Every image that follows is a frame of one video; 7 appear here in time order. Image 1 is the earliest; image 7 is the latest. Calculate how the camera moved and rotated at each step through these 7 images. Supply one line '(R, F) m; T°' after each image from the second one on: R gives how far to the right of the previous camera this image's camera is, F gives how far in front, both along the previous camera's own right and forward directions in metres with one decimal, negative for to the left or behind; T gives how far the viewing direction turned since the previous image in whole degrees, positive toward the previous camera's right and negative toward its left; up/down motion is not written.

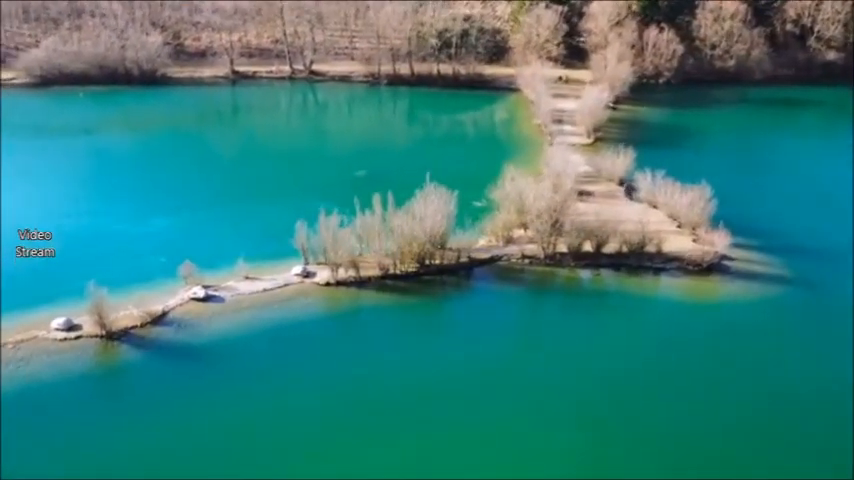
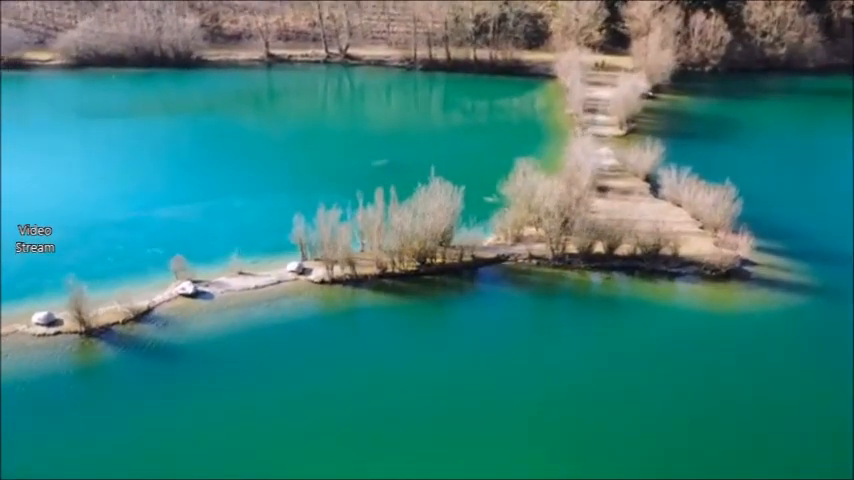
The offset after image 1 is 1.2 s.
(+0.9, +0.8) m; -3°
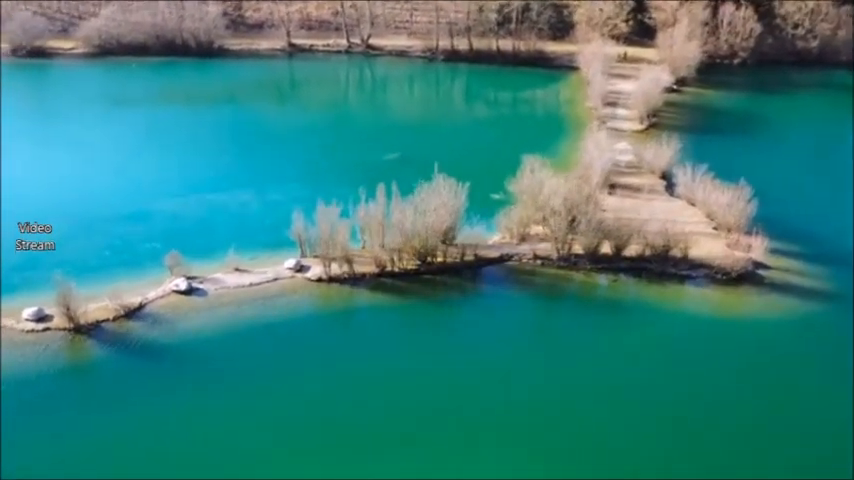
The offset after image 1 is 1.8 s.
(+0.5, +0.5) m; -2°
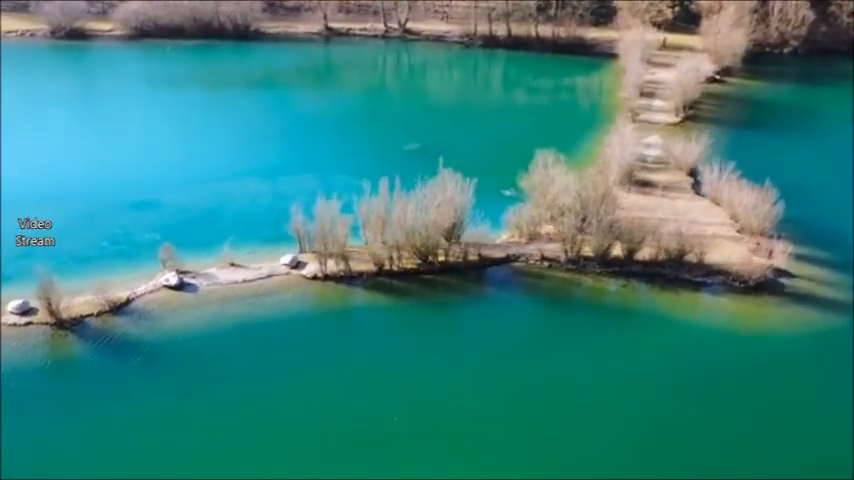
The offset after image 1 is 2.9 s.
(+0.9, +0.7) m; -3°
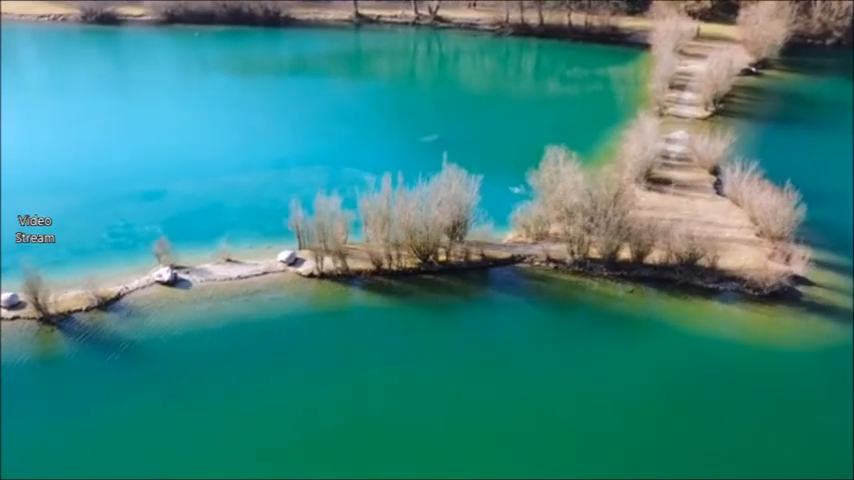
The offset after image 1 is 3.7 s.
(+0.7, +0.5) m; -2°
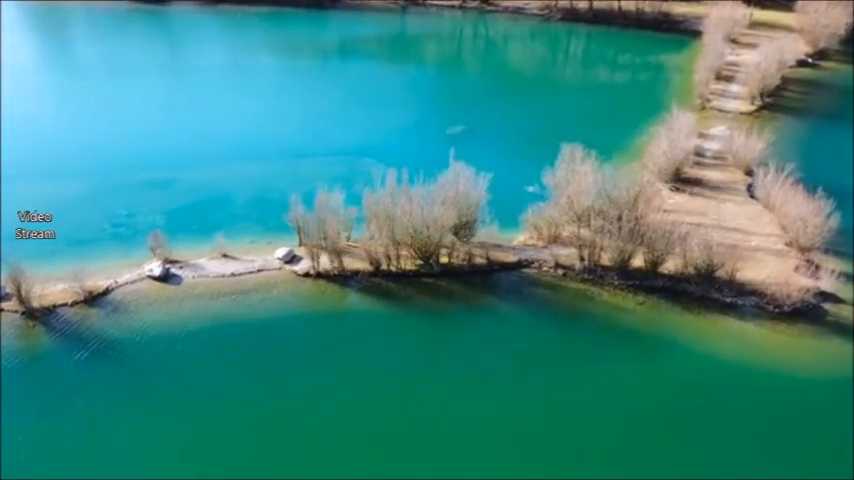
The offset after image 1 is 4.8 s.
(+0.9, +0.7) m; -4°
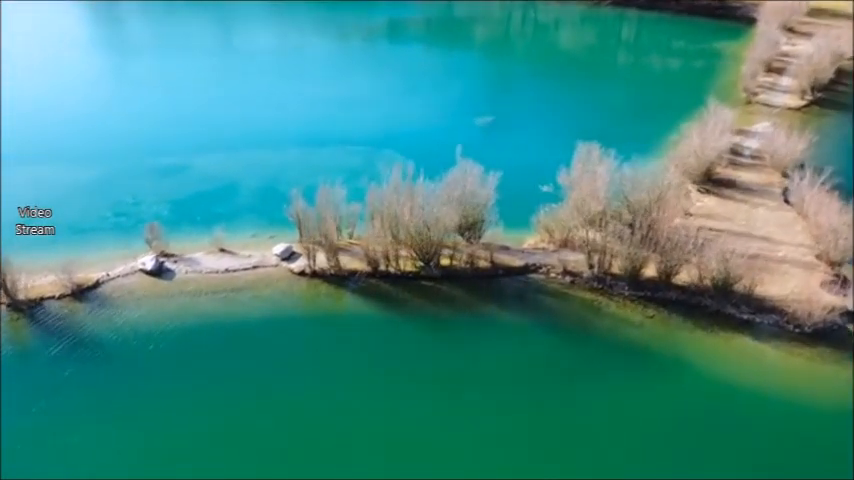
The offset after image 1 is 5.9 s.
(+0.9, +0.7) m; -4°
